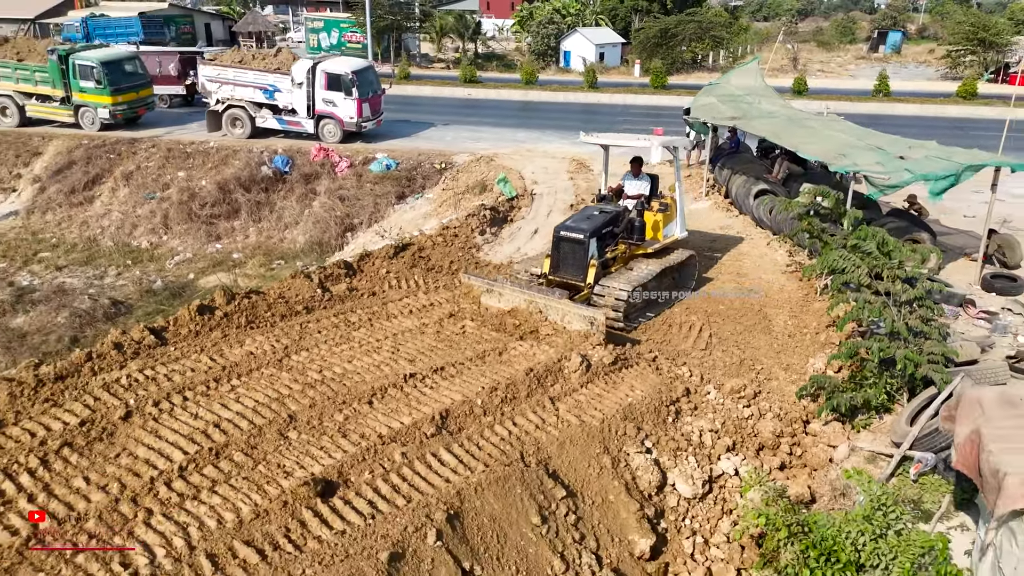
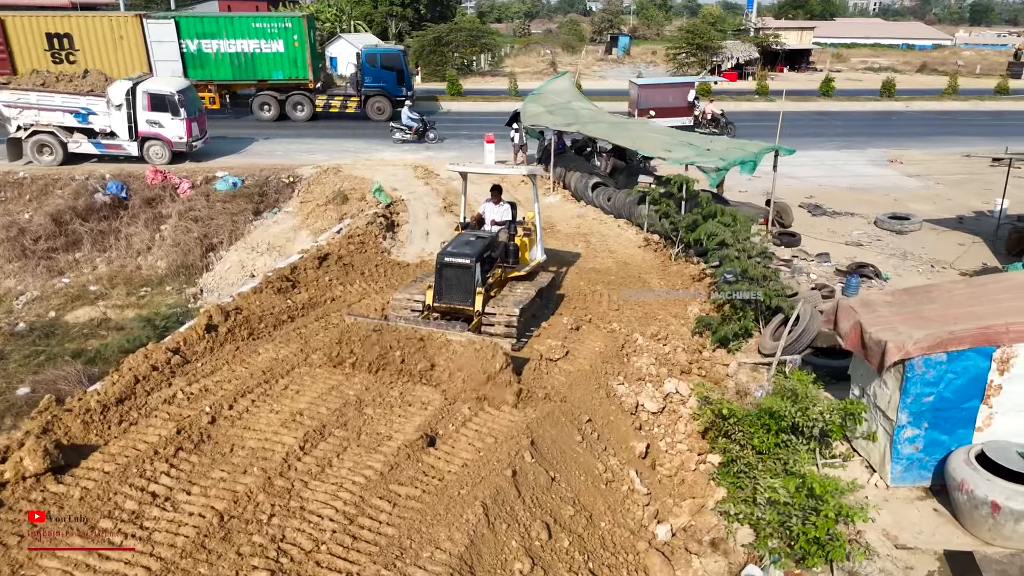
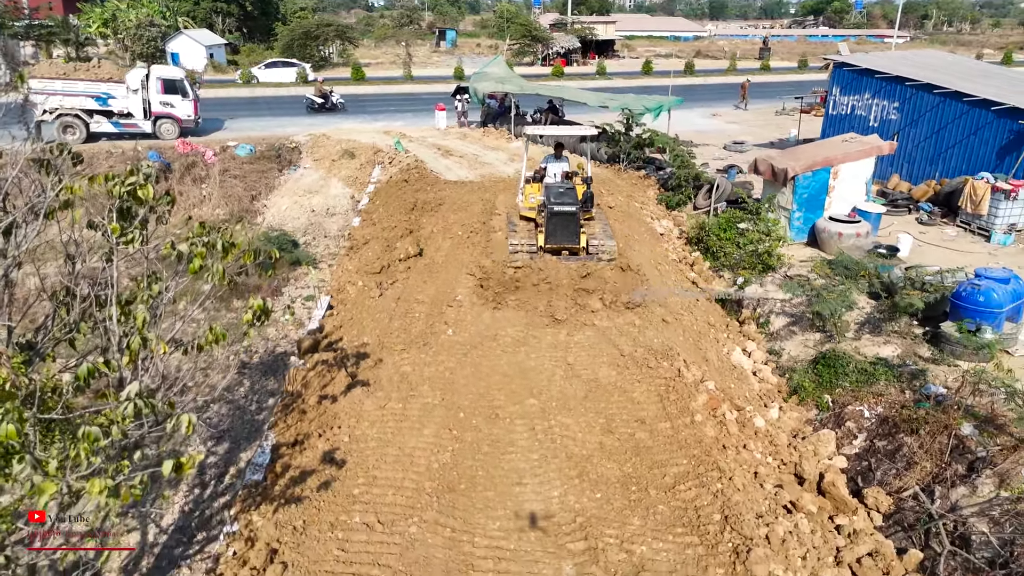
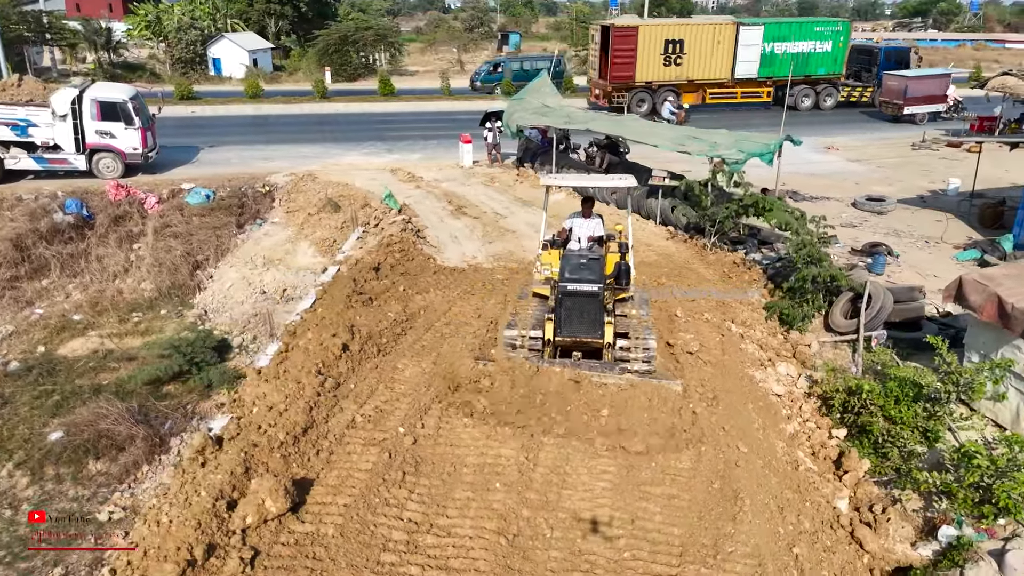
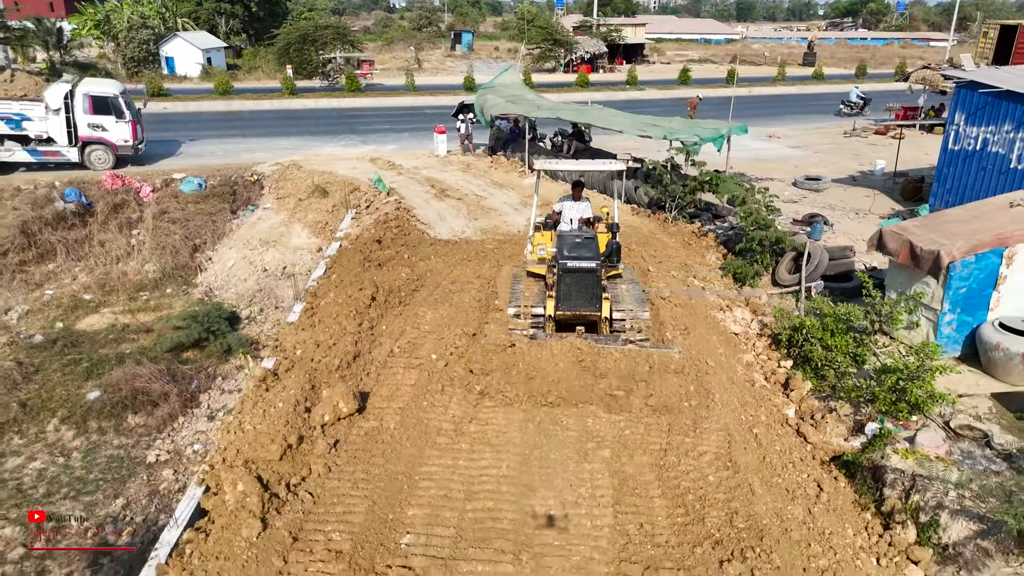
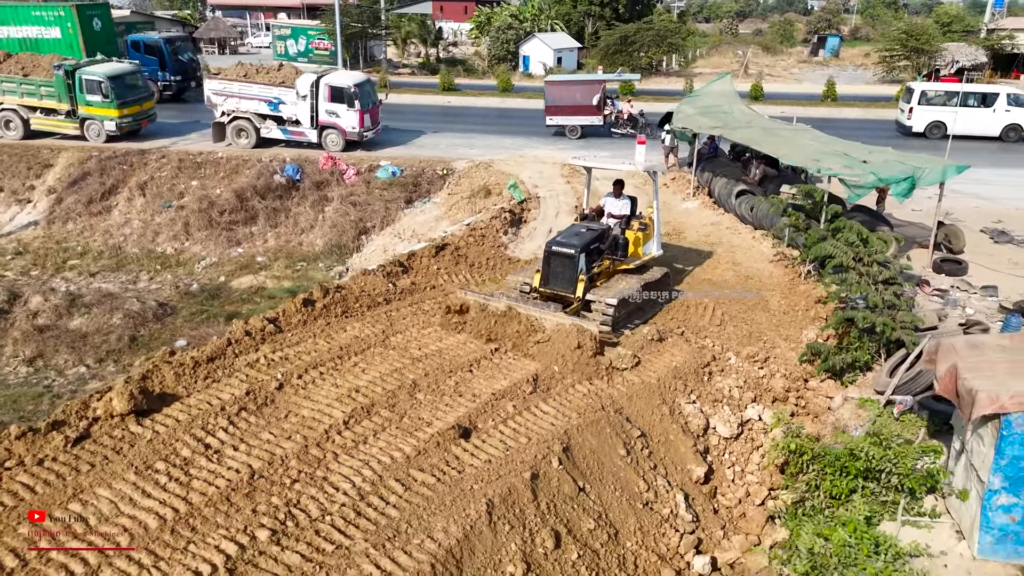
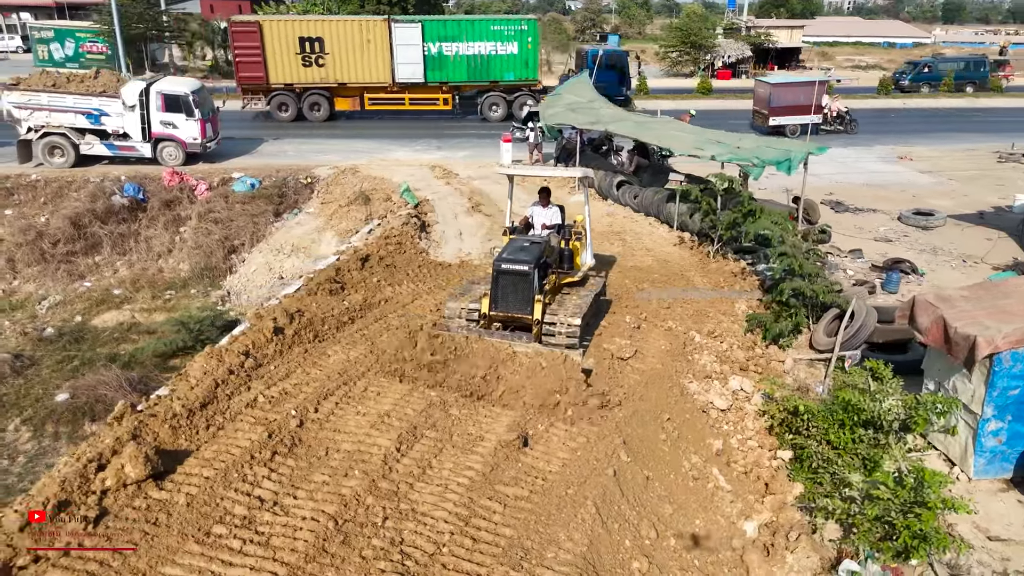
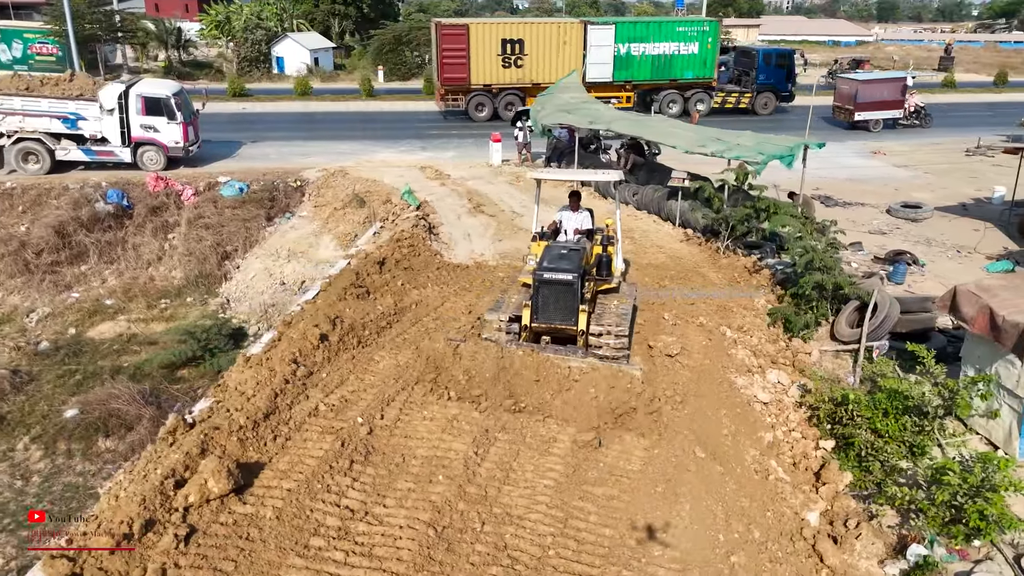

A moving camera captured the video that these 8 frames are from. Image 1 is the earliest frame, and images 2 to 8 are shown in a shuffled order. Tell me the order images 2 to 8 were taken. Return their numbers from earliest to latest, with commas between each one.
6, 2, 7, 8, 4, 5, 3
